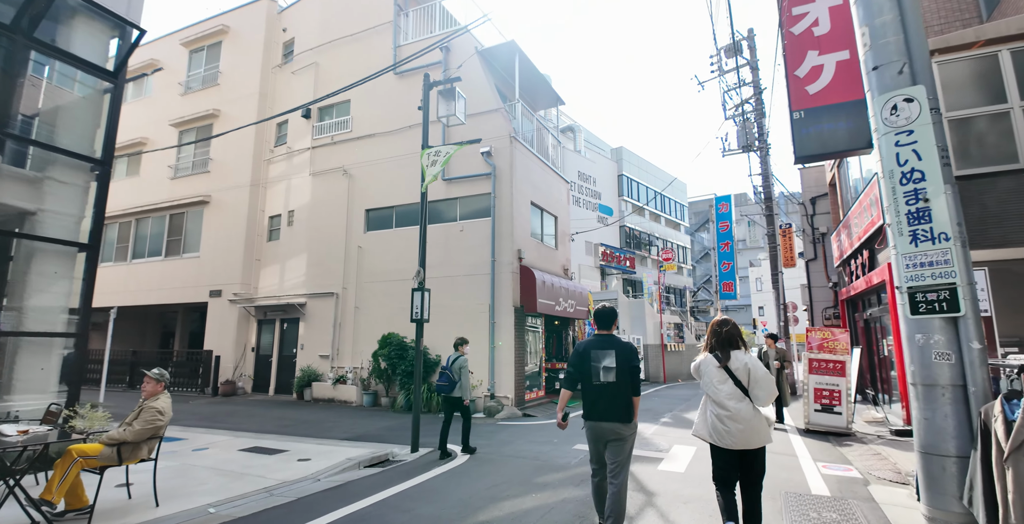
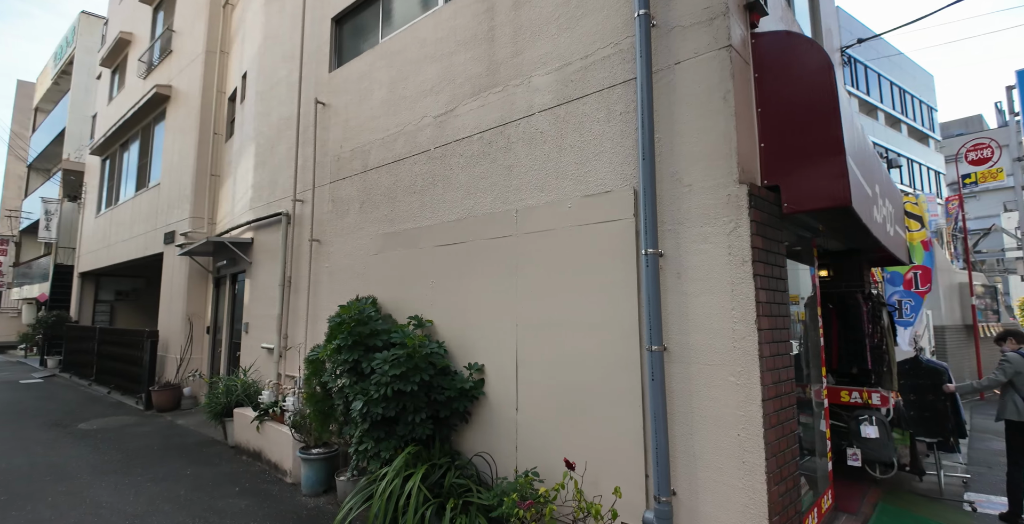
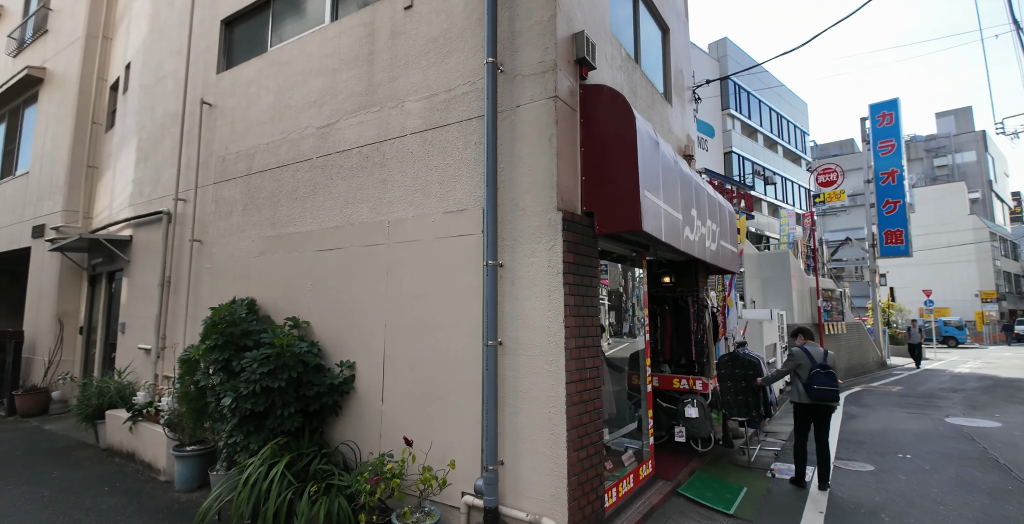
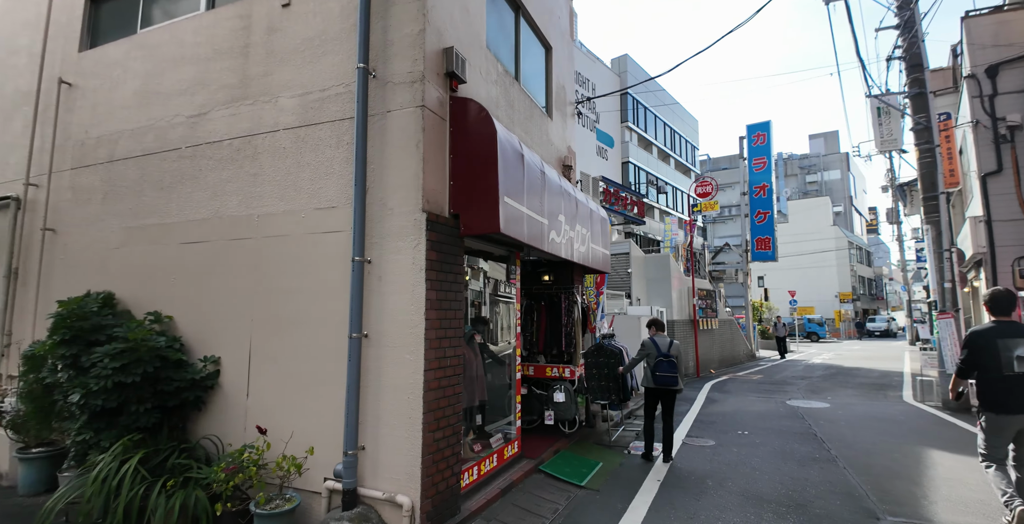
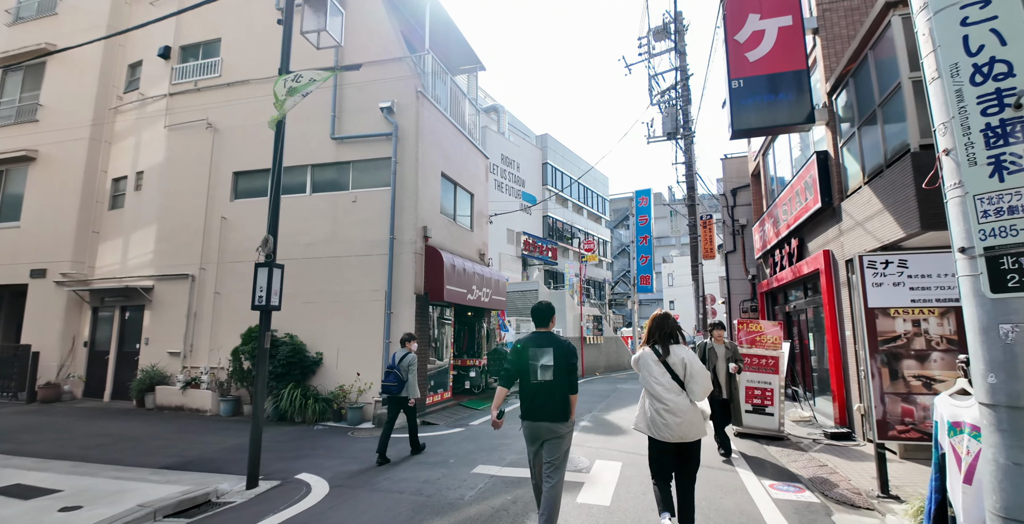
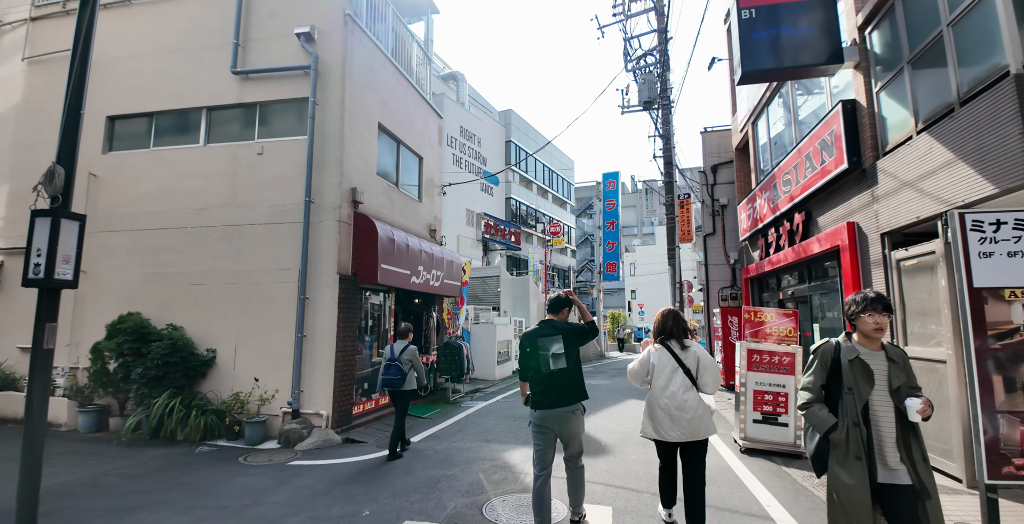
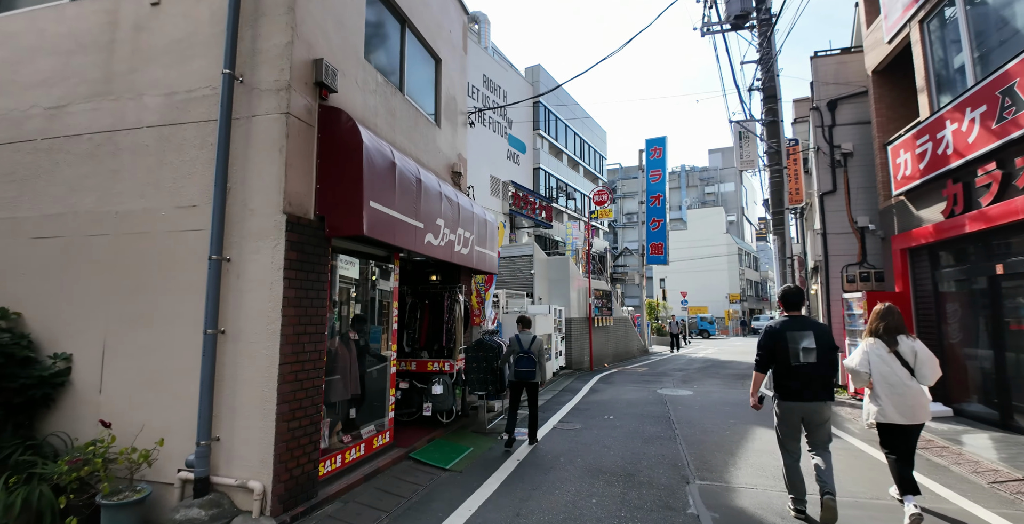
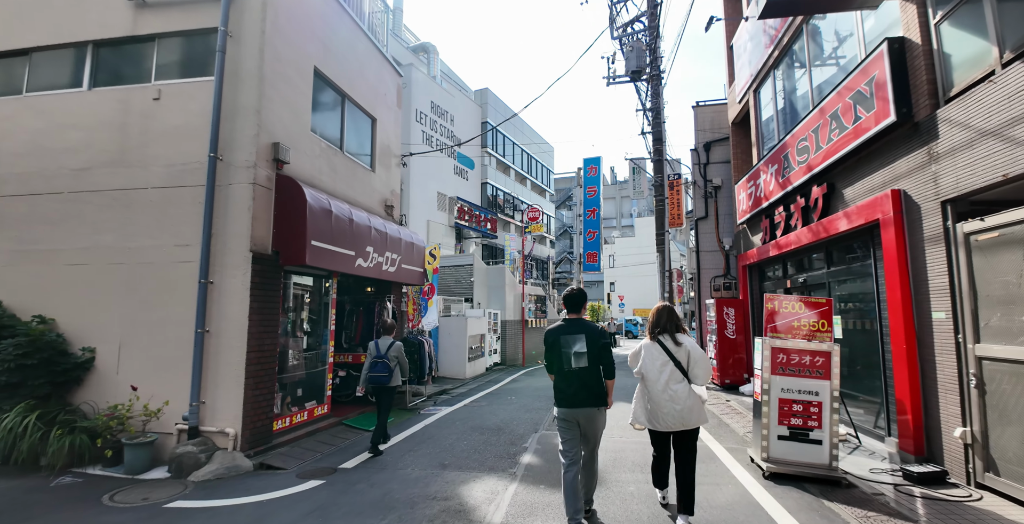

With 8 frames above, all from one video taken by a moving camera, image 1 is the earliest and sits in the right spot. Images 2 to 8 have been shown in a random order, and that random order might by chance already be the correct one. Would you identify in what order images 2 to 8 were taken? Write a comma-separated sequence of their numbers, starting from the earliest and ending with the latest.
5, 6, 8, 7, 4, 3, 2
